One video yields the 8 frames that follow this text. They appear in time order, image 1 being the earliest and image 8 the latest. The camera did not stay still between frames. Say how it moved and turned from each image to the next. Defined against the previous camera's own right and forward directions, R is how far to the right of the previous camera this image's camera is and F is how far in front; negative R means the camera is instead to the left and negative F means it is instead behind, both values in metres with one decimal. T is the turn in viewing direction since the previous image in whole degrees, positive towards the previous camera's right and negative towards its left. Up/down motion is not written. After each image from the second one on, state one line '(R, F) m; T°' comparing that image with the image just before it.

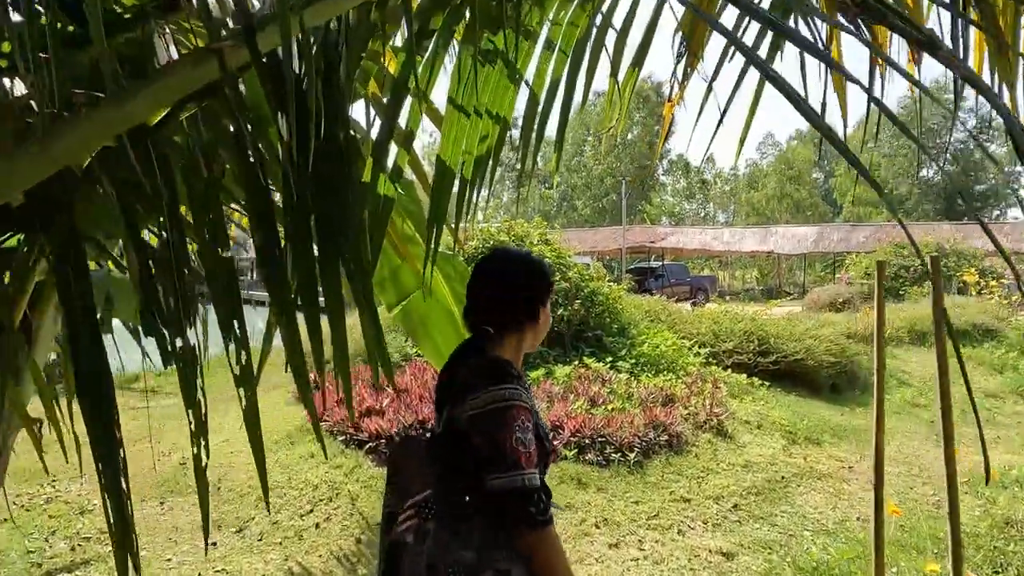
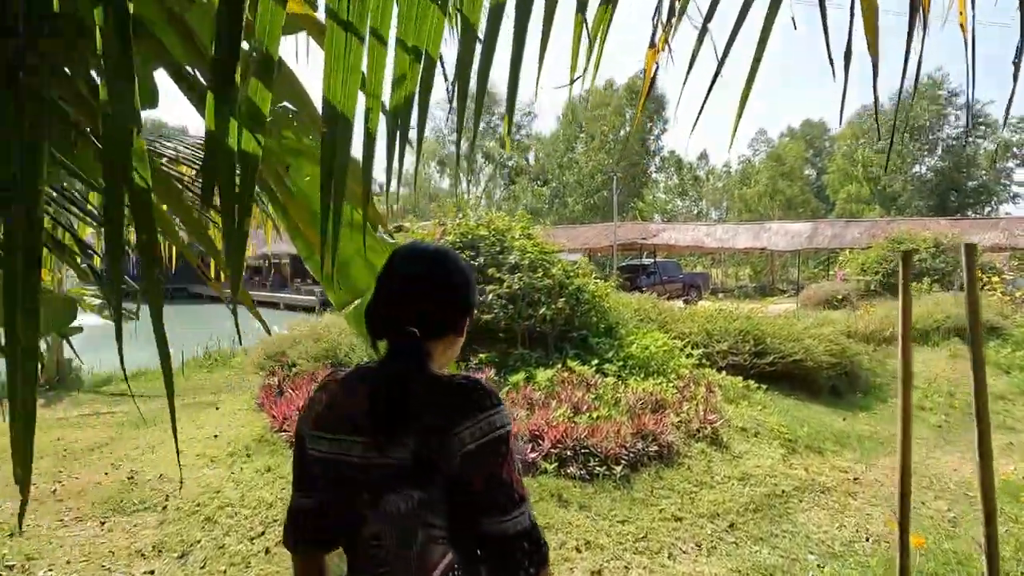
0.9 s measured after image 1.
(+0.1, +0.4) m; +1°
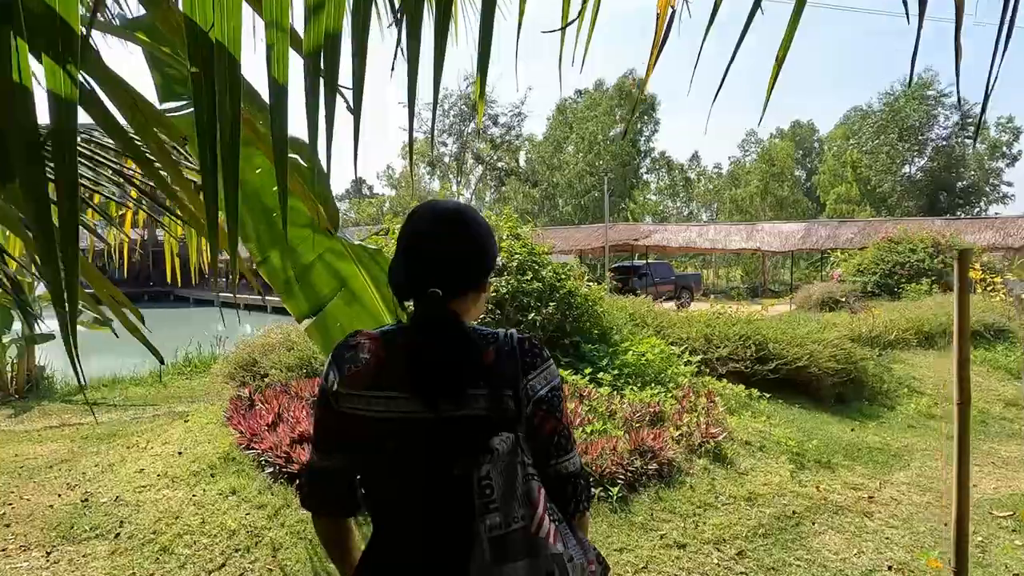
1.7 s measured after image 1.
(0.0, +0.4) m; +1°
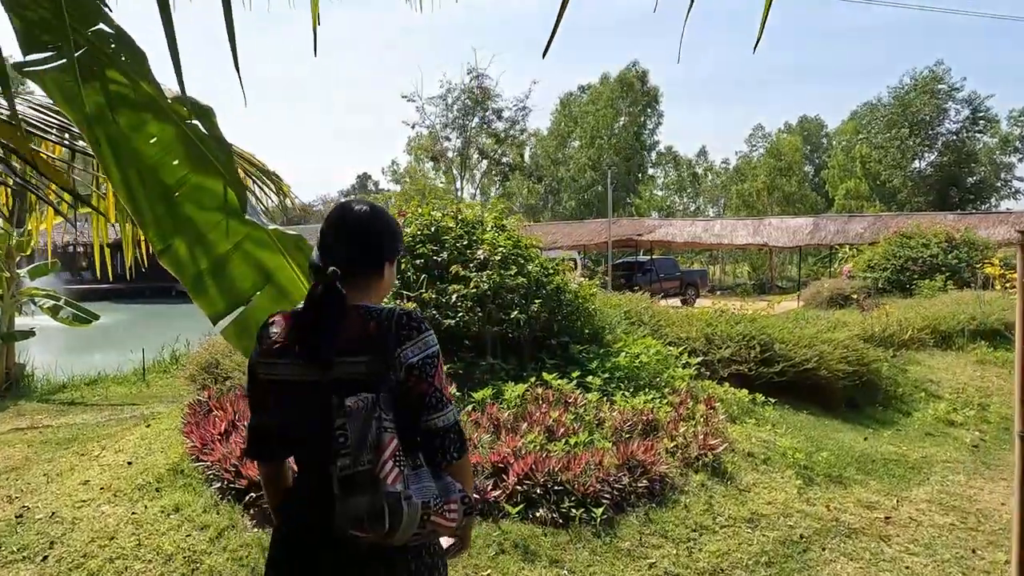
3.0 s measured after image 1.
(+0.2, +0.4) m; -1°
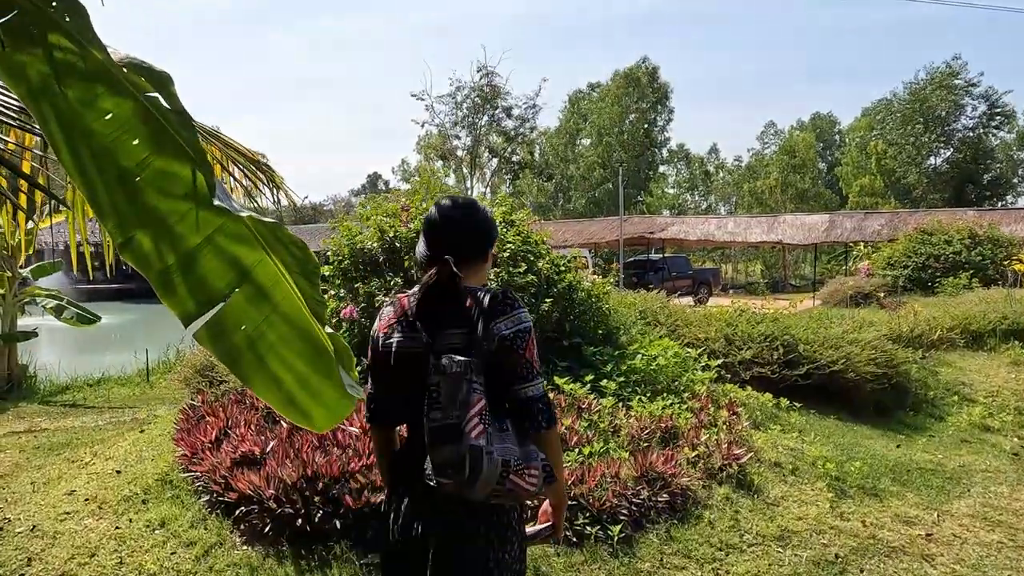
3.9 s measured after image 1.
(0.0, +0.3) m; -1°
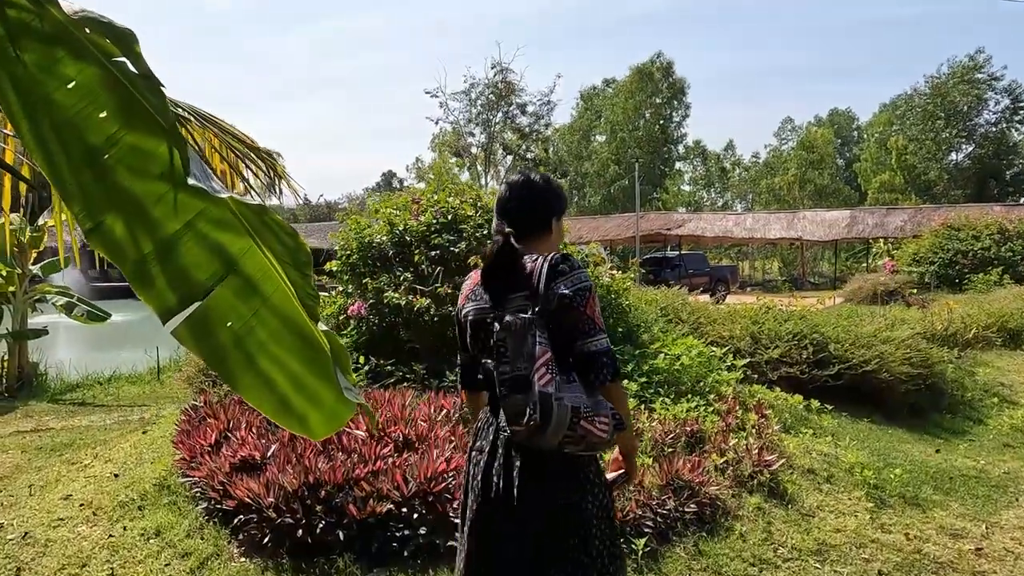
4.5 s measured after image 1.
(0.0, +0.2) m; -1°
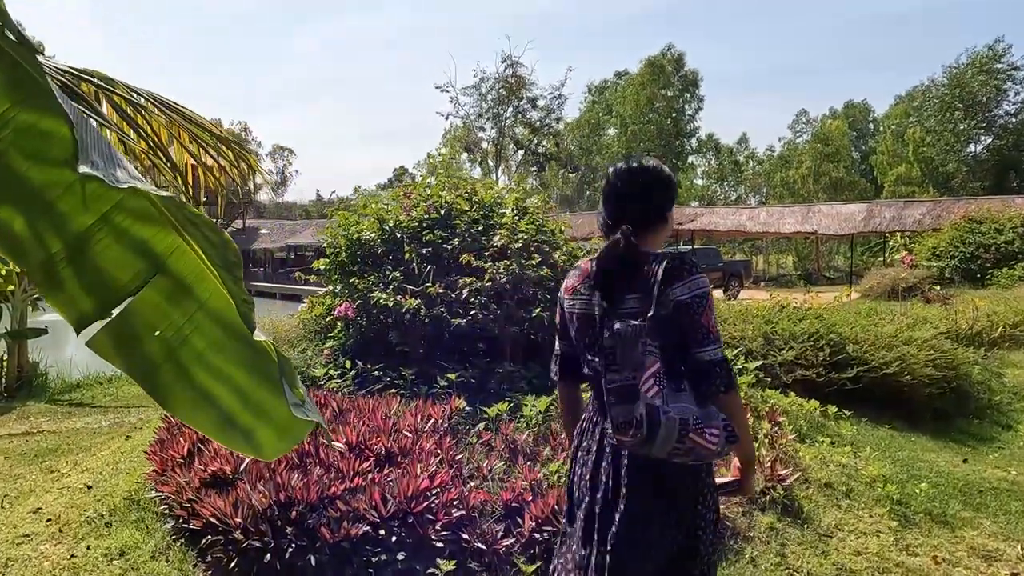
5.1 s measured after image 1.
(+0.1, +0.3) m; -1°
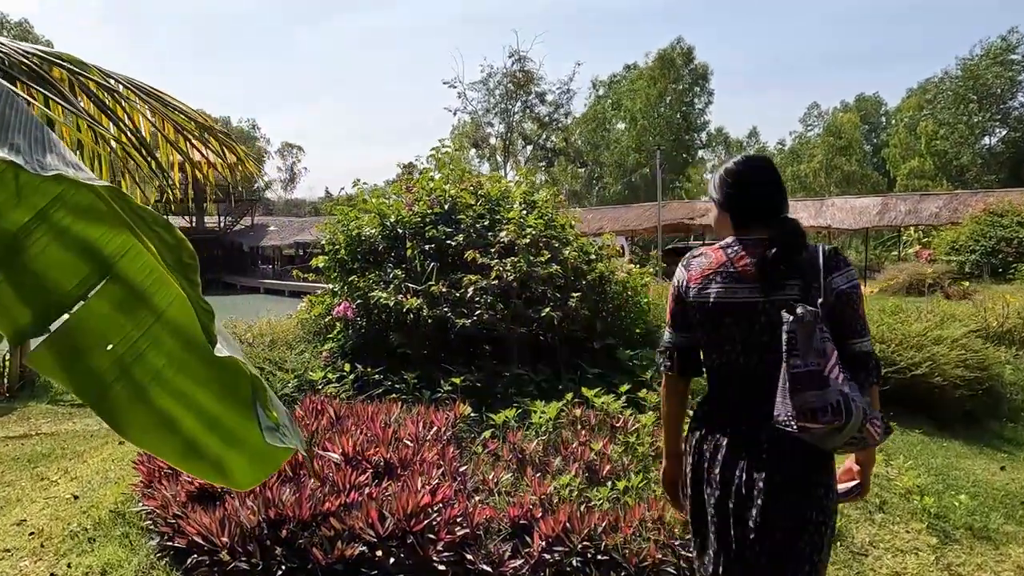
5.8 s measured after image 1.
(0.0, +0.2) m; -1°
